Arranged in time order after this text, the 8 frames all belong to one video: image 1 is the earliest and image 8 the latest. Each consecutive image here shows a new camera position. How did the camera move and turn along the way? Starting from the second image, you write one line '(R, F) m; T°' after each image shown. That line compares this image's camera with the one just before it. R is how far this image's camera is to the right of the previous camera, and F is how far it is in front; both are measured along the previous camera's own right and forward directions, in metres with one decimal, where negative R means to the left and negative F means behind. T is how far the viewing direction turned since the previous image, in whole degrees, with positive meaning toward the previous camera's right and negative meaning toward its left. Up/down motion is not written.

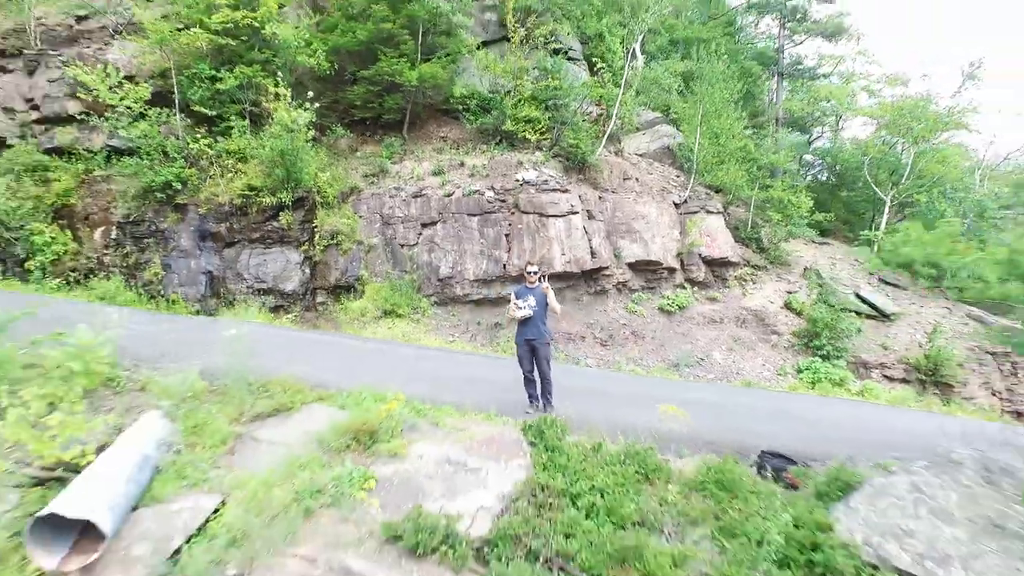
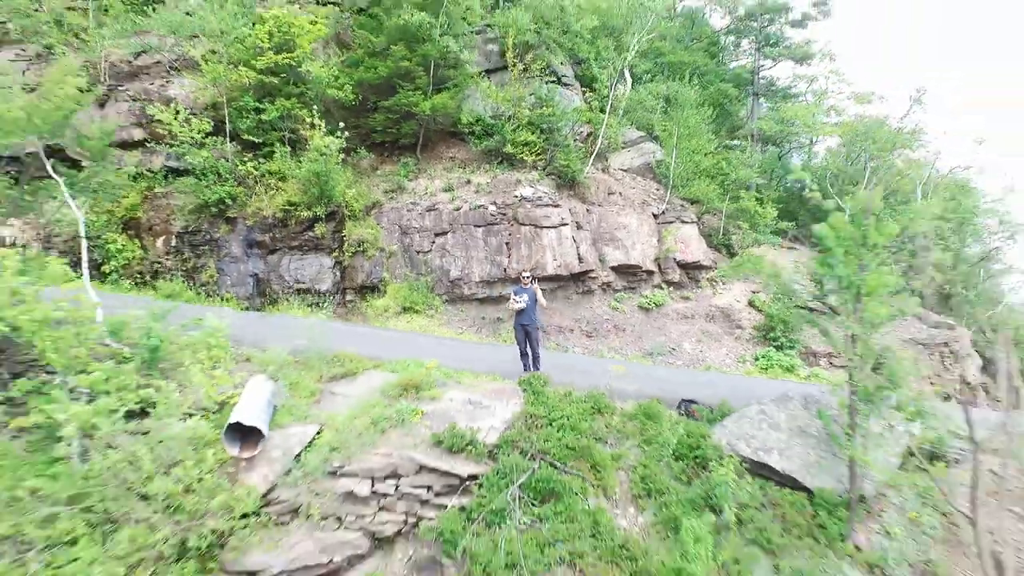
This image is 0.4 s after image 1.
(0.0, -1.5) m; 0°
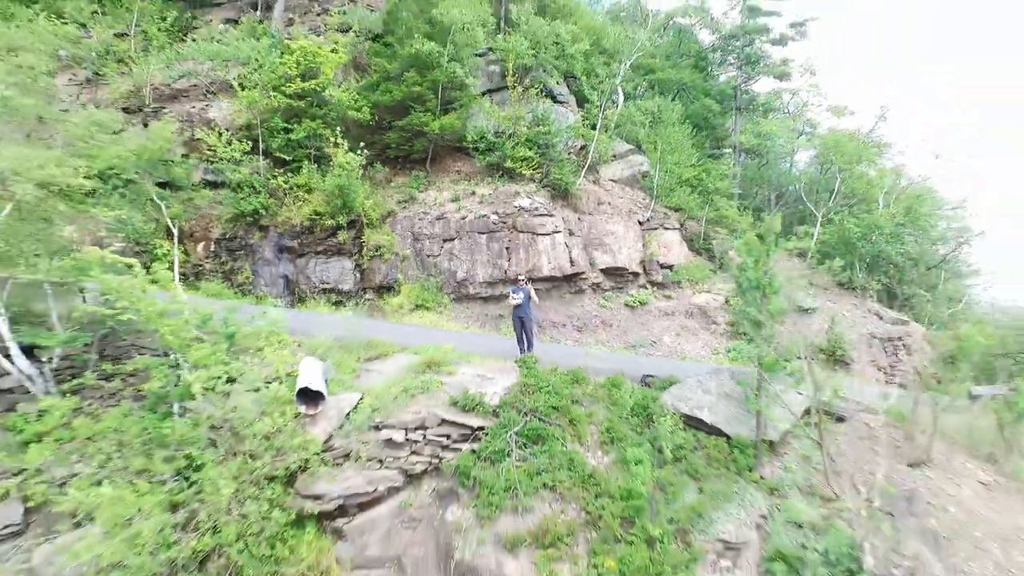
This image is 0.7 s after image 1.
(0.0, -1.2) m; 0°
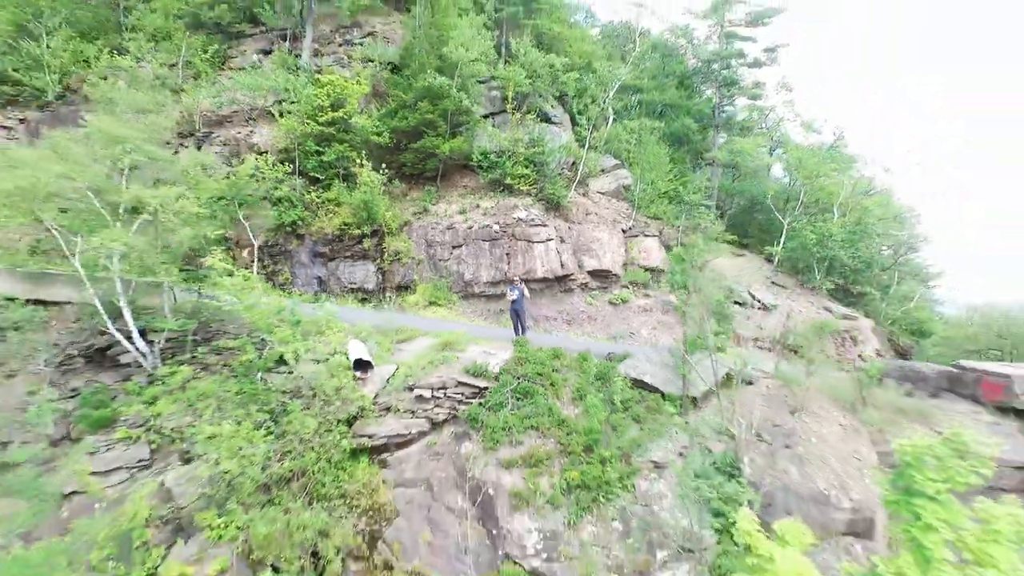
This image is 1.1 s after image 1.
(+0.1, -1.9) m; 0°
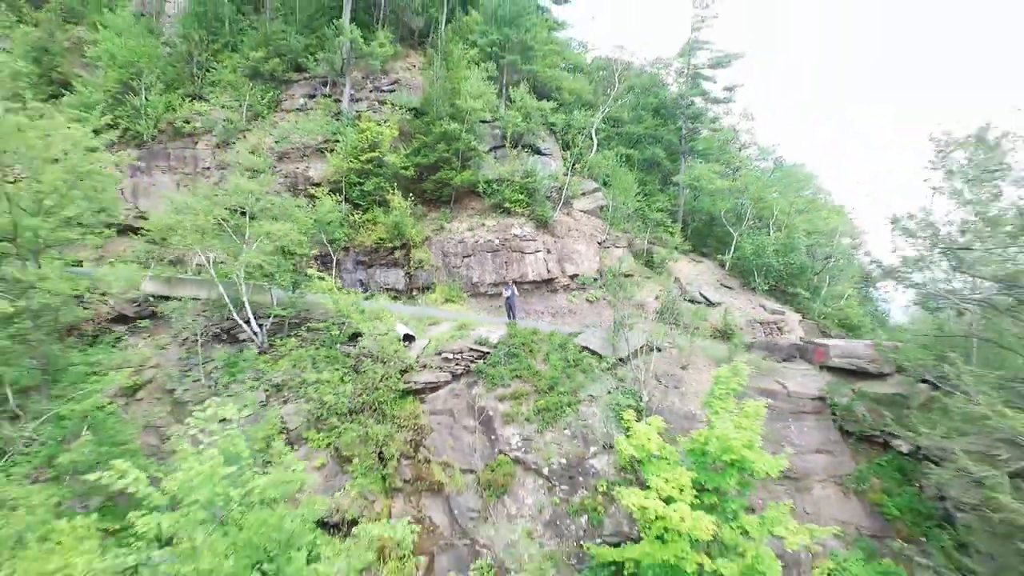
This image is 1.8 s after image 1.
(+0.3, -3.7) m; -1°
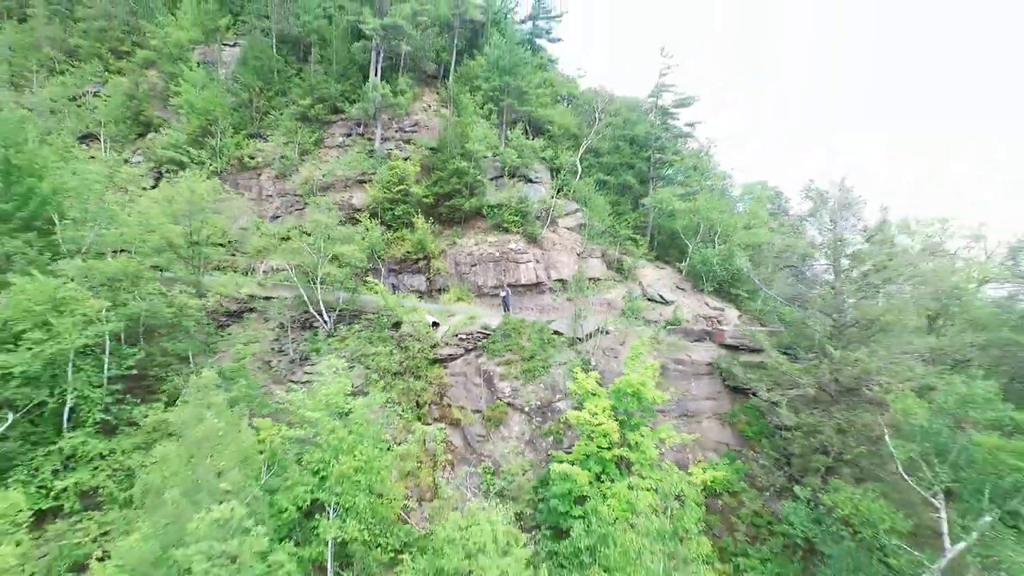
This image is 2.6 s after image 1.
(+0.3, -4.7) m; -1°
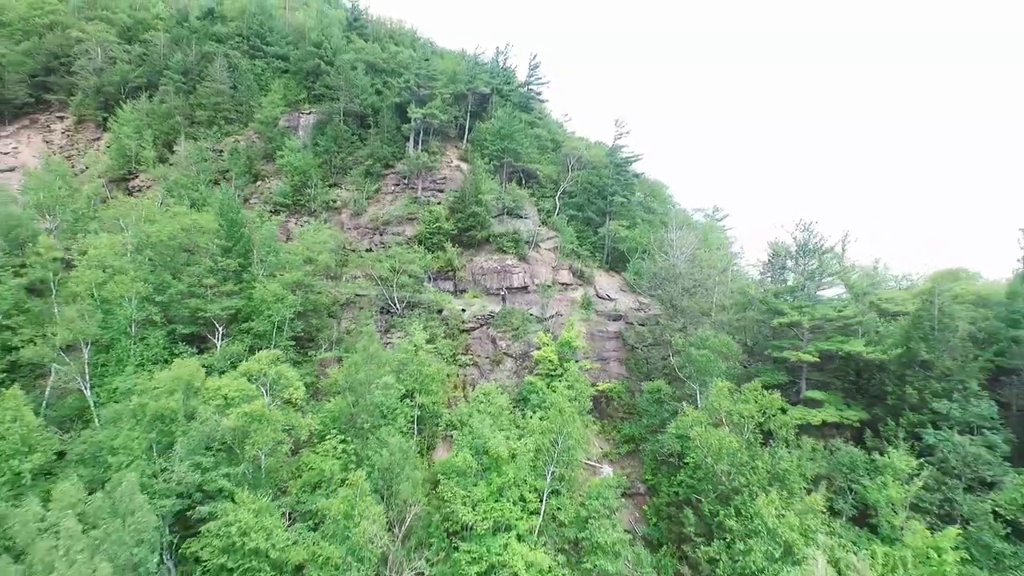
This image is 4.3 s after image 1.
(+0.5, -11.1) m; 0°
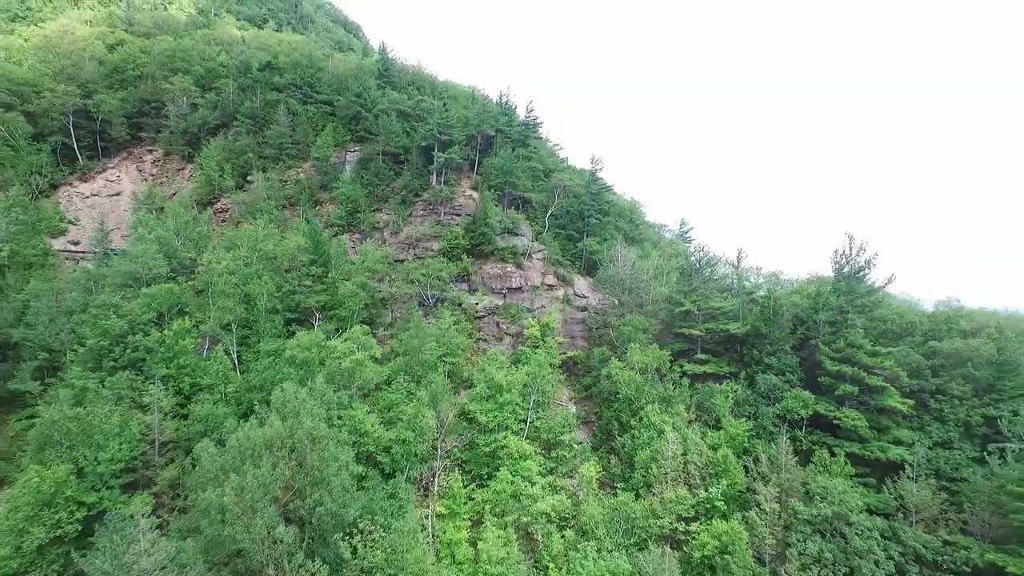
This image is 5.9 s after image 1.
(+0.3, -11.0) m; 0°
